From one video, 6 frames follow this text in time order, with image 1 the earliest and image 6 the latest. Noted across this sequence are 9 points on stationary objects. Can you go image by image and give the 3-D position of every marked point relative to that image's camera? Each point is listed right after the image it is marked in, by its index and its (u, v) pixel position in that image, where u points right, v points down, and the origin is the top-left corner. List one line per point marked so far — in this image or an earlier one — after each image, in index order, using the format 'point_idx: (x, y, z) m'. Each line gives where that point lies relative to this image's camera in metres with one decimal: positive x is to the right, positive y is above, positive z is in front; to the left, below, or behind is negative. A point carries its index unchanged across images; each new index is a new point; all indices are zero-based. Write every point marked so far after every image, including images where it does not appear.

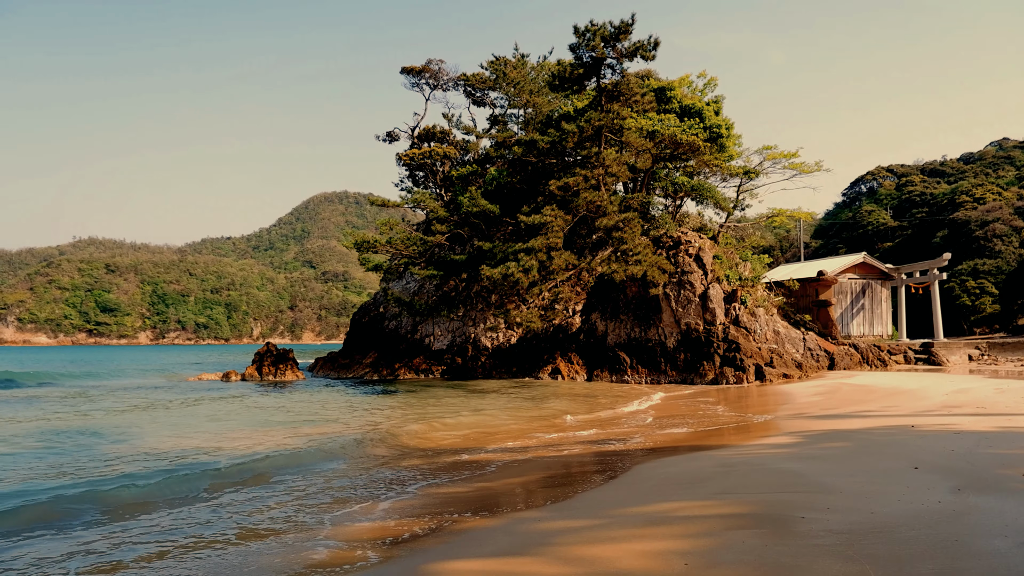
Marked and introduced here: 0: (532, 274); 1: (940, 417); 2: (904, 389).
0: (+0.6, +0.4, +19.6) m
1: (+6.6, -2.0, +9.5) m
2: (+9.3, -2.4, +14.6) m
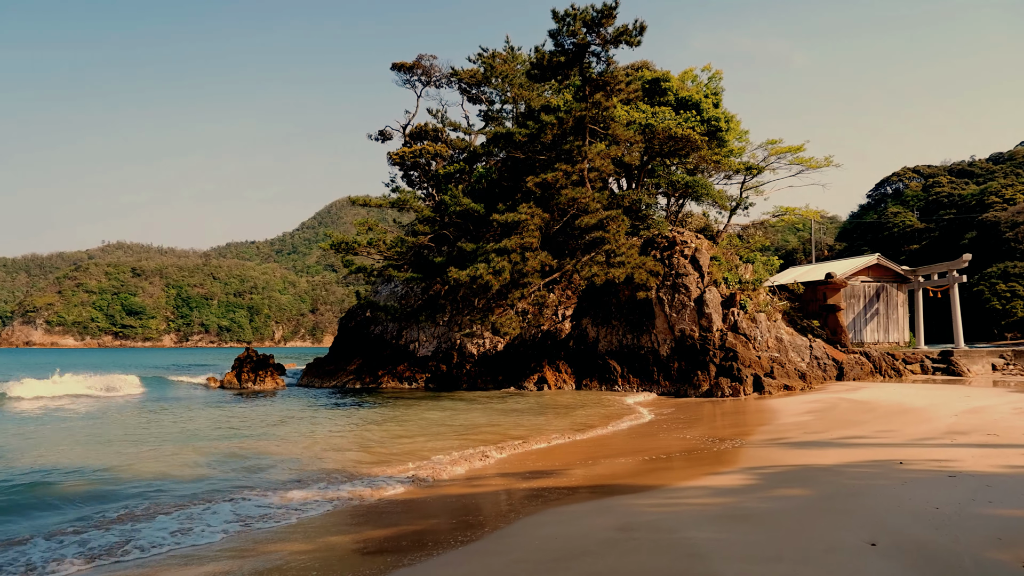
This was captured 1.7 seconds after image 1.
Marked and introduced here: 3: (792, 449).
0: (-0.3, +0.3, +18.1) m
1: (+5.4, -2.1, +7.8) m
2: (+8.3, -2.5, +12.8) m
3: (+4.0, -2.3, +8.8) m
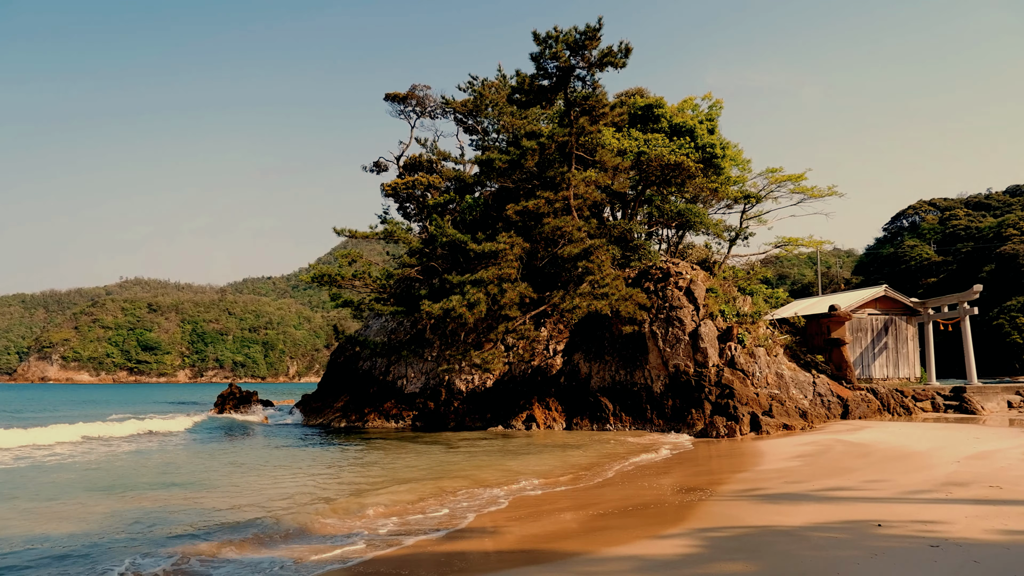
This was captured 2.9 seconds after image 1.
0: (-1.0, -0.6, +17.2) m
1: (+4.5, -2.4, +6.7) m
2: (+7.5, -3.1, +11.6) m
3: (+3.1, -2.7, +7.7) m
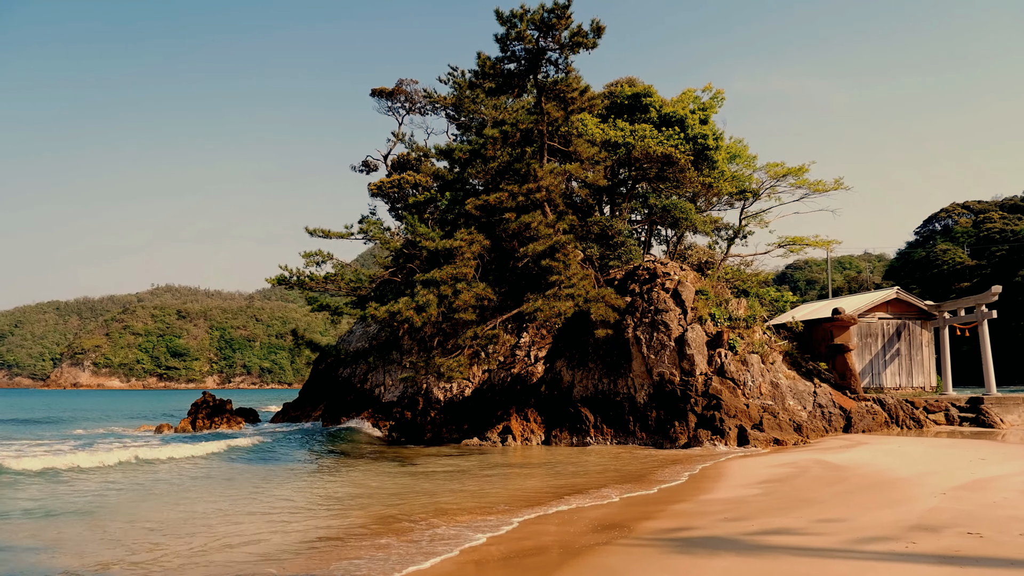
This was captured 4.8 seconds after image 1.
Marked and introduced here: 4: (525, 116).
0: (-2.1, -0.6, +15.8) m
1: (+3.0, -2.3, +5.1) m
2: (+6.1, -3.1, +9.9) m
3: (+1.6, -2.6, +6.2) m
4: (+0.5, +5.2, +18.9) m
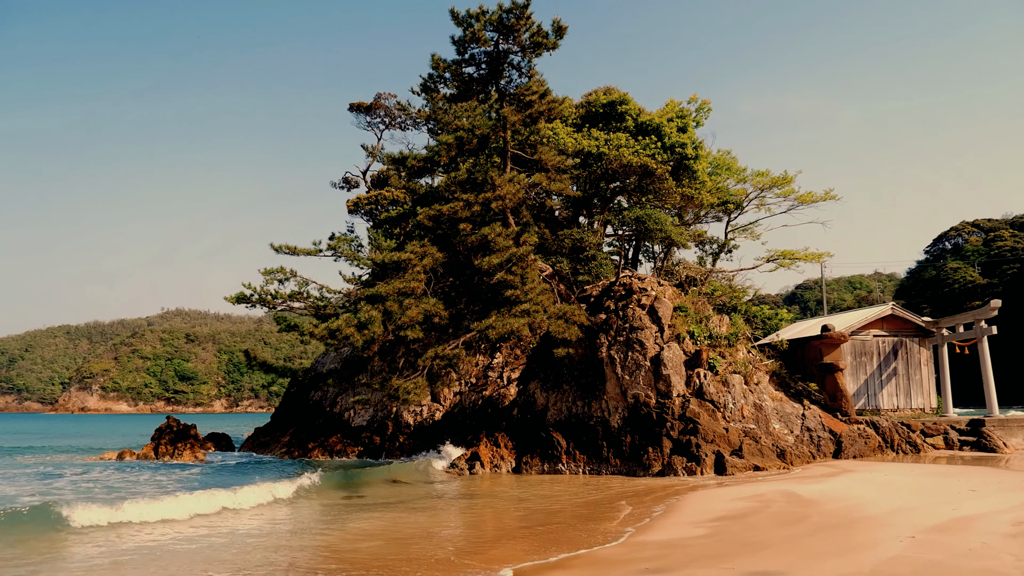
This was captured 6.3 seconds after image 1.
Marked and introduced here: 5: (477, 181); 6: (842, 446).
0: (-3.3, -1.0, +14.7) m
1: (+1.6, -2.3, +3.8) m
2: (+4.9, -3.2, +8.6) m
3: (+0.3, -2.6, +4.9) m
4: (-0.7, +4.8, +17.9) m
5: (-1.0, +3.0, +17.5) m
6: (+10.1, -4.8, +18.8) m
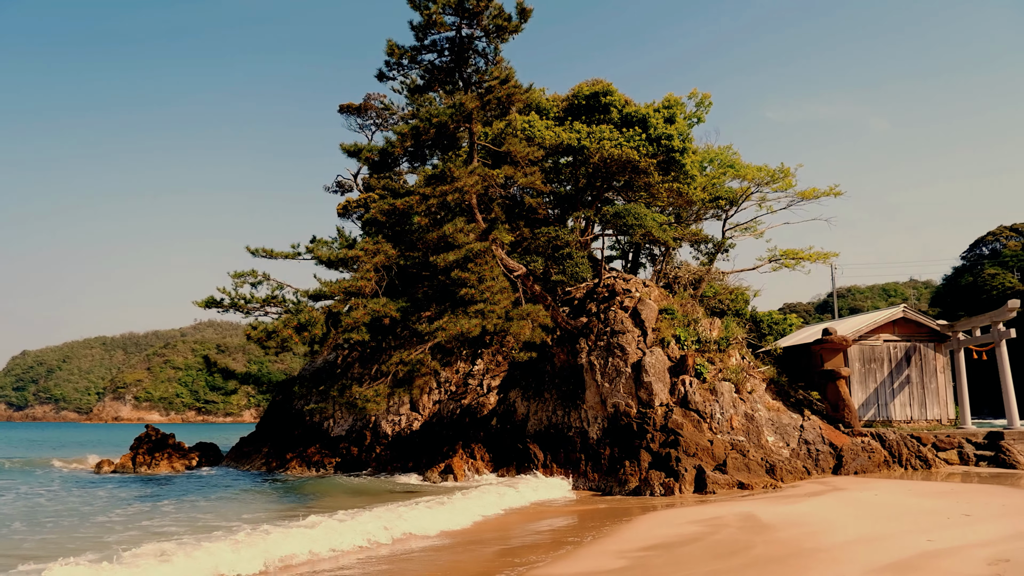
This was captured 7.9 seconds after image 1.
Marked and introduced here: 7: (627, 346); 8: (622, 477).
0: (-4.4, -1.0, +13.7) m
1: (+0.1, -2.1, +2.6) m
2: (+3.6, -3.0, +7.2) m
3: (-1.1, -2.4, +3.7) m
4: (-1.7, +4.7, +16.9) m
5: (-2.0, +3.0, +16.4) m
6: (+9.2, -4.8, +17.1) m
7: (+3.4, -1.7, +18.3) m
8: (+3.1, -5.1, +16.7) m
